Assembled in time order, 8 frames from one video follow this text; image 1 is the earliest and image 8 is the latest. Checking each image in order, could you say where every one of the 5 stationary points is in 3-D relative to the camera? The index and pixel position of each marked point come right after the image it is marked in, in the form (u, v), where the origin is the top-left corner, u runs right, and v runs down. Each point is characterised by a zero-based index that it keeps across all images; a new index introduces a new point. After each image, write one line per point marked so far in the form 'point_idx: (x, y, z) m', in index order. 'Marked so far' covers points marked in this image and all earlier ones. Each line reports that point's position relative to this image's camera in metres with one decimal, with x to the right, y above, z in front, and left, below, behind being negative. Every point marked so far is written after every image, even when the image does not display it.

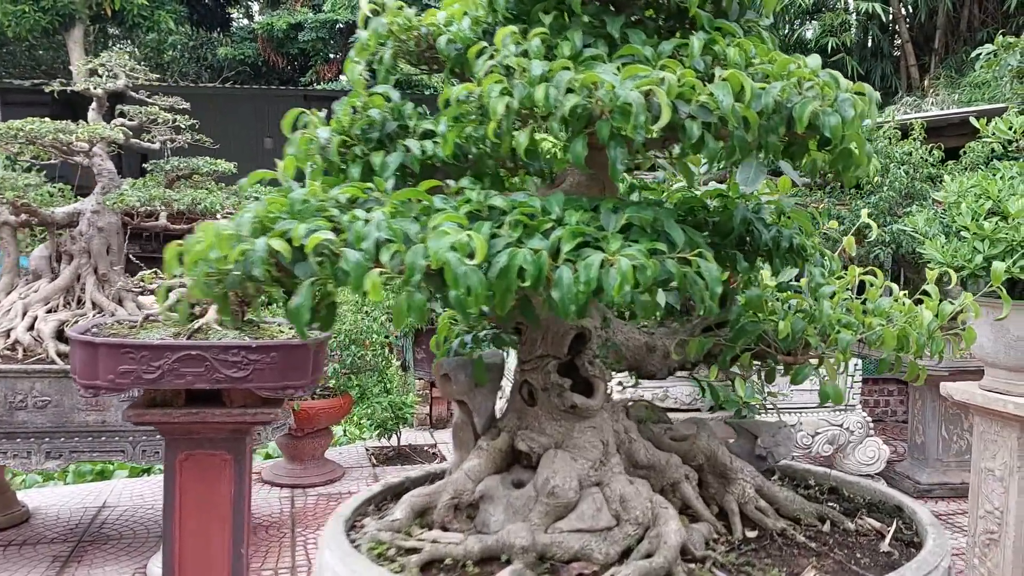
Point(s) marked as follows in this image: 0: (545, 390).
0: (+0.1, -0.2, +1.3) m
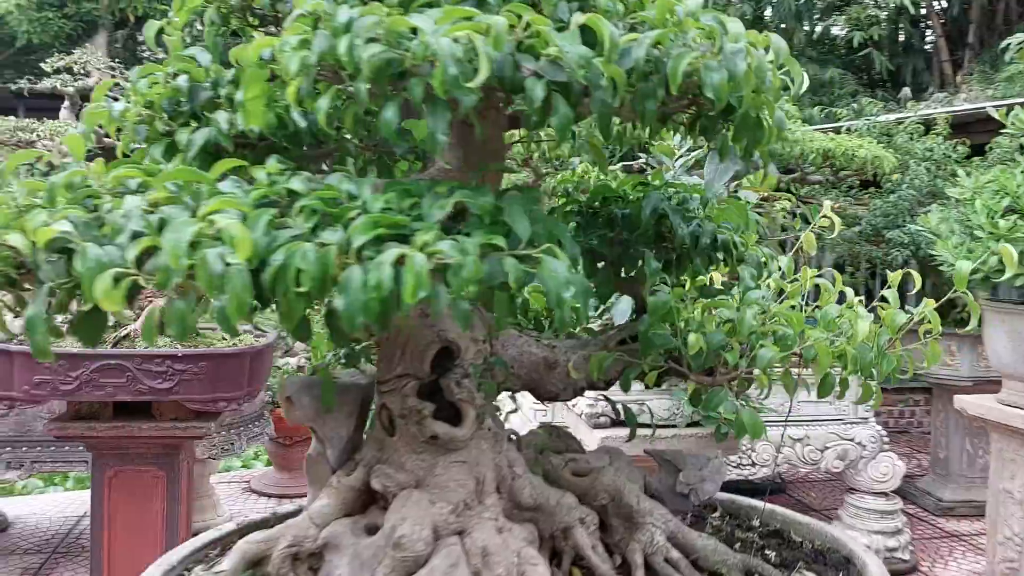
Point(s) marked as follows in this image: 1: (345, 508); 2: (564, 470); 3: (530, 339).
0: (-0.2, -0.2, +1.1) m
1: (-0.2, -0.3, +1.1) m
2: (+0.1, -0.3, +1.2) m
3: (0.0, -0.1, +1.2) m
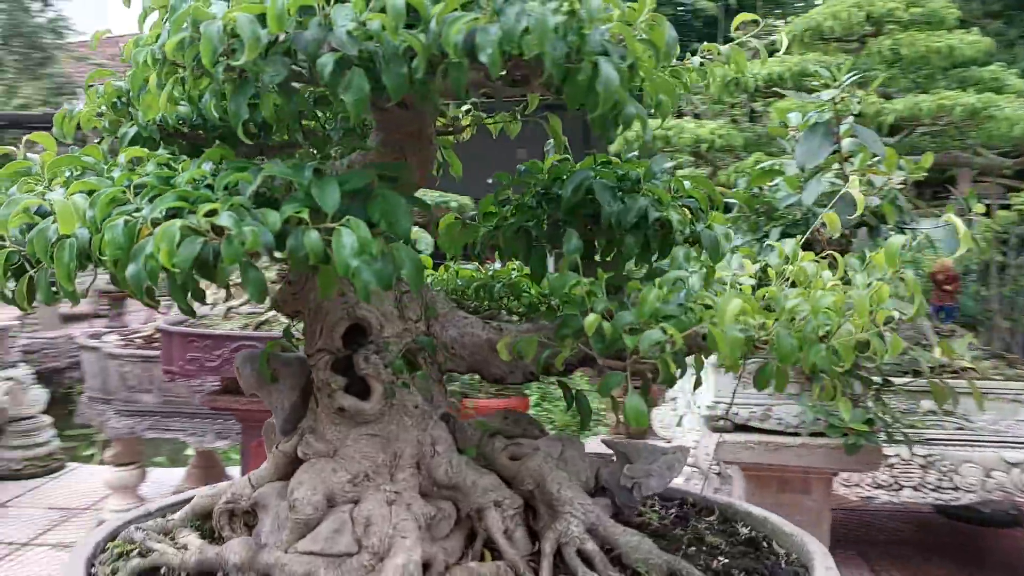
0: (-0.3, -0.2, +1.1) m
1: (-0.4, -0.3, +1.1) m
2: (0.0, -0.3, +1.2) m
3: (-0.1, -0.1, +1.2) m
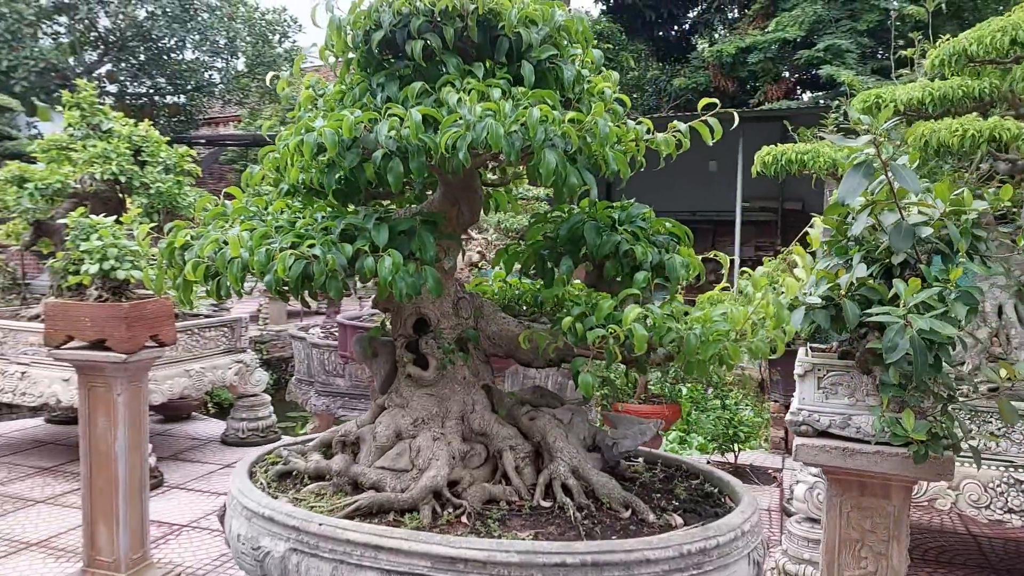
0: (-0.3, -0.2, +1.7) m
1: (-0.3, -0.3, +1.7) m
2: (0.0, -0.3, +1.6) m
3: (0.0, -0.1, +1.7) m
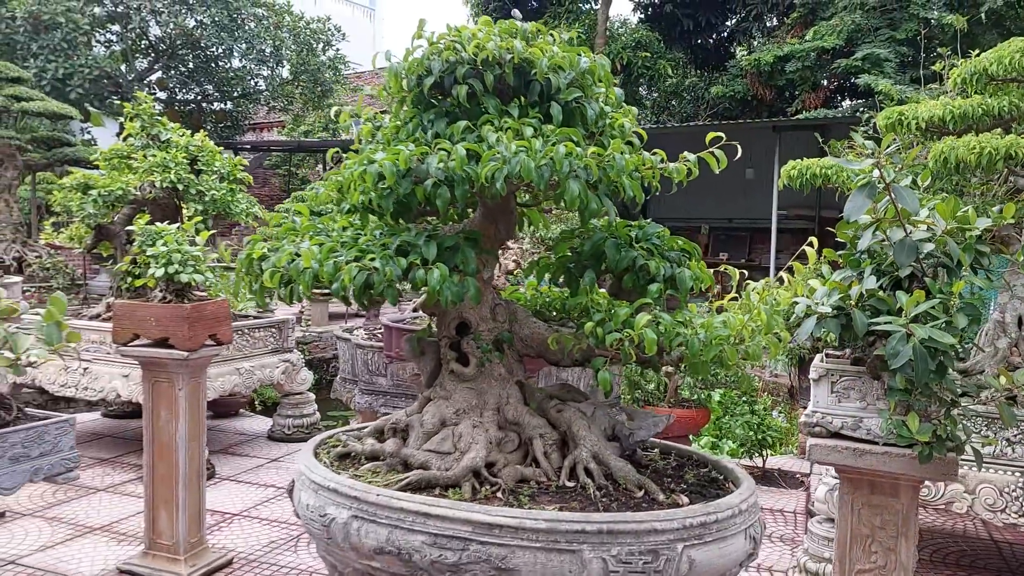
0: (-0.2, -0.2, +1.9) m
1: (-0.2, -0.3, +1.9) m
2: (+0.1, -0.3, +1.9) m
3: (+0.1, -0.1, +1.9) m
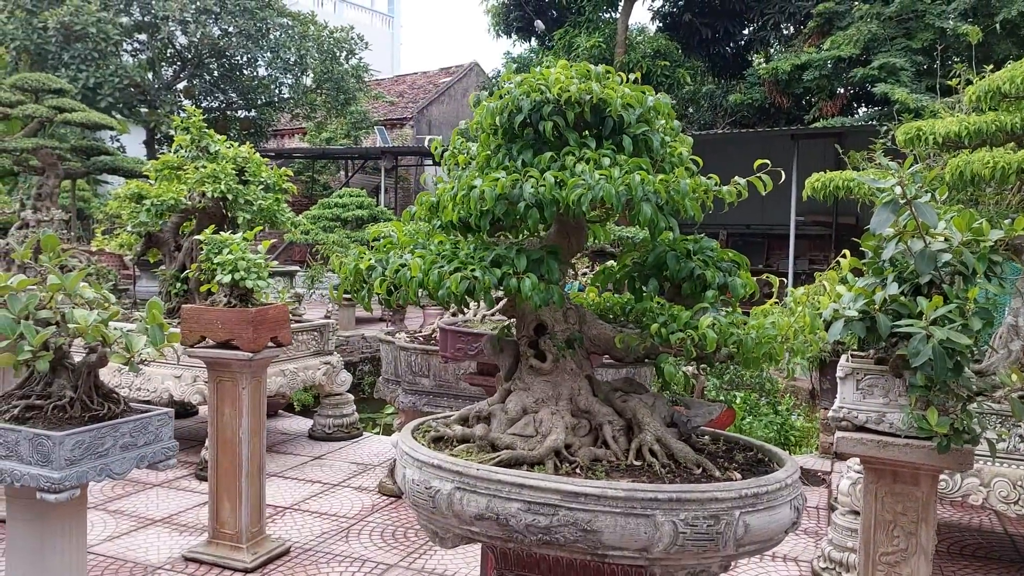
0: (0.0, -0.2, +2.2) m
1: (0.0, -0.3, +2.2) m
2: (+0.3, -0.3, +2.2) m
3: (+0.3, -0.1, +2.2) m
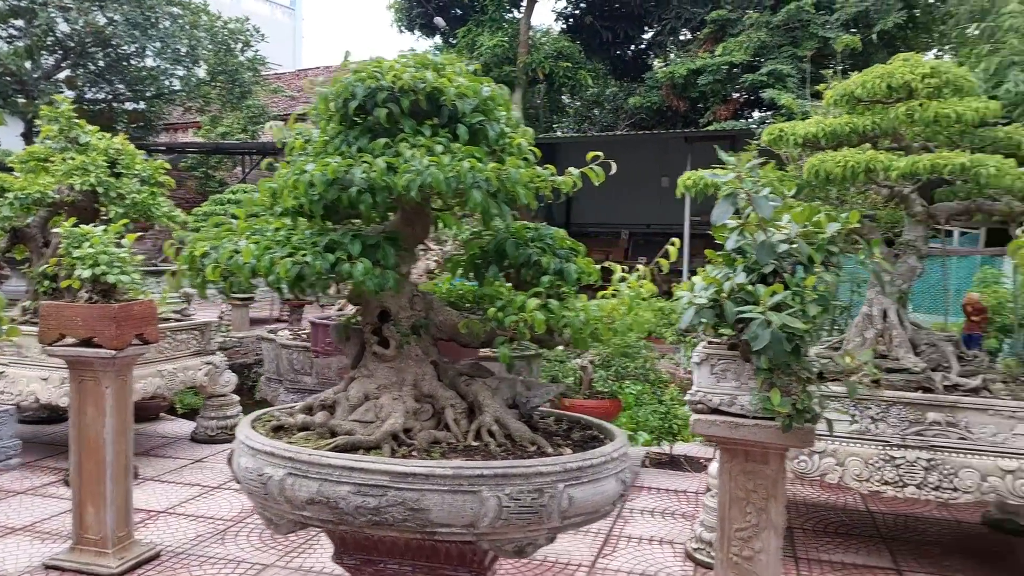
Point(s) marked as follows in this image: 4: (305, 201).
0: (-0.4, -0.2, +2.2) m
1: (-0.5, -0.3, +2.2) m
2: (-0.2, -0.3, +2.2) m
3: (-0.2, -0.1, +2.2) m
4: (-0.6, +0.2, +2.0) m
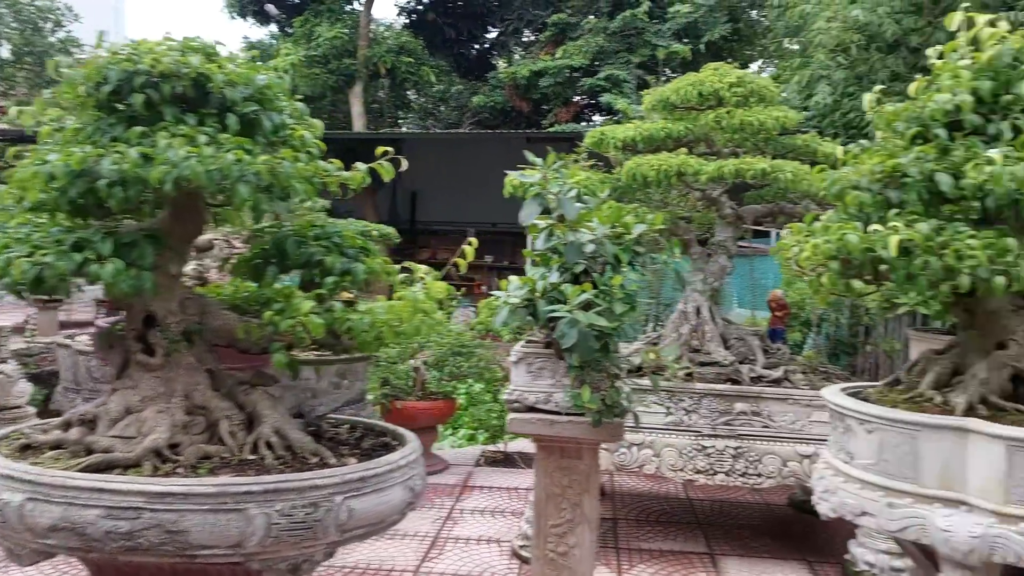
0: (-1.0, -0.2, +2.0) m
1: (-1.1, -0.3, +2.0) m
2: (-0.7, -0.3, +2.0) m
3: (-0.8, -0.1, +2.1) m
4: (-1.1, +0.2, +1.7) m
